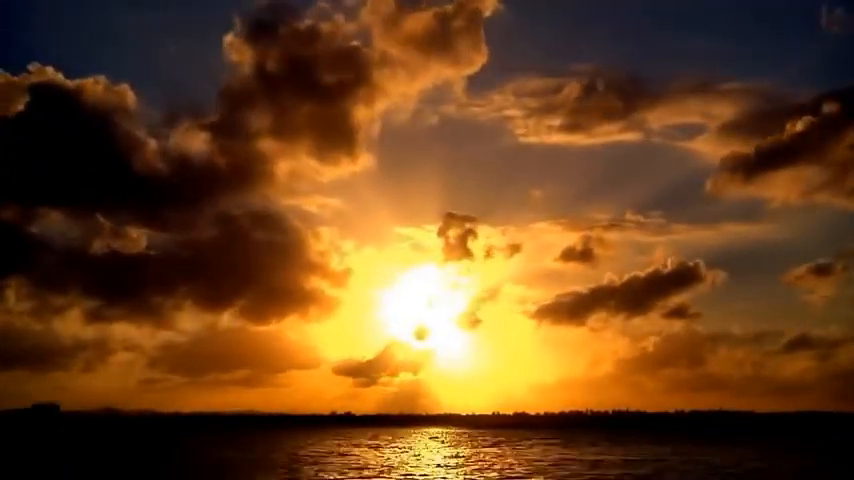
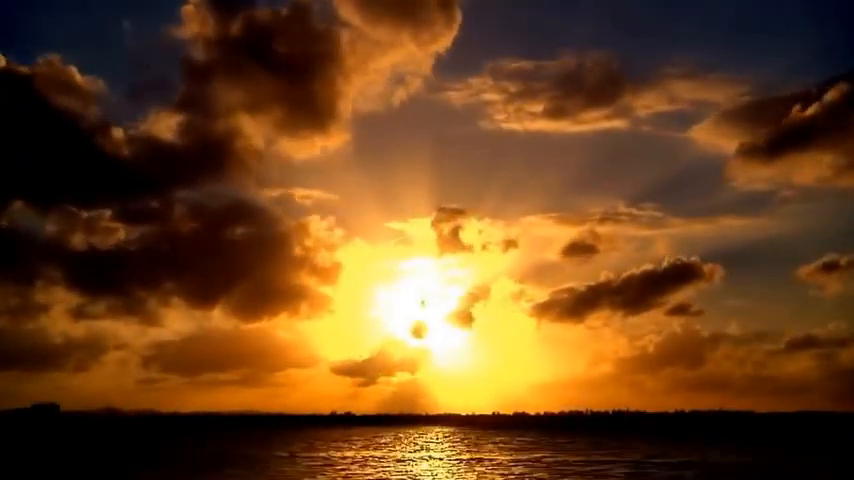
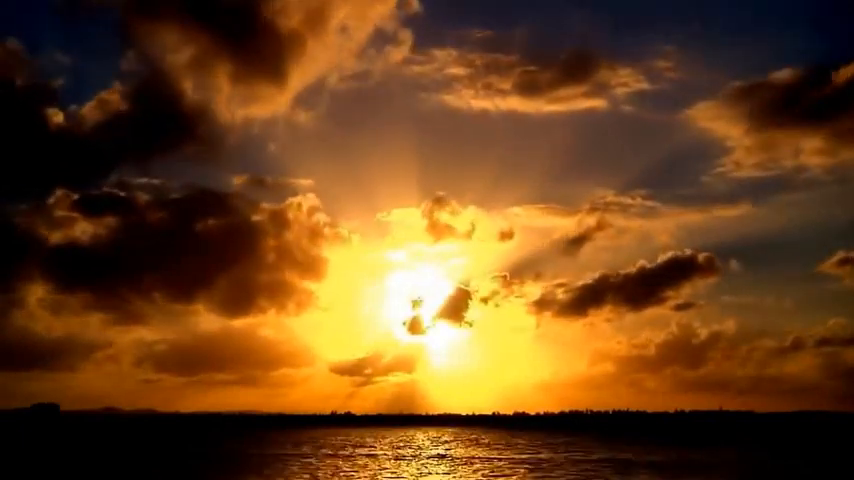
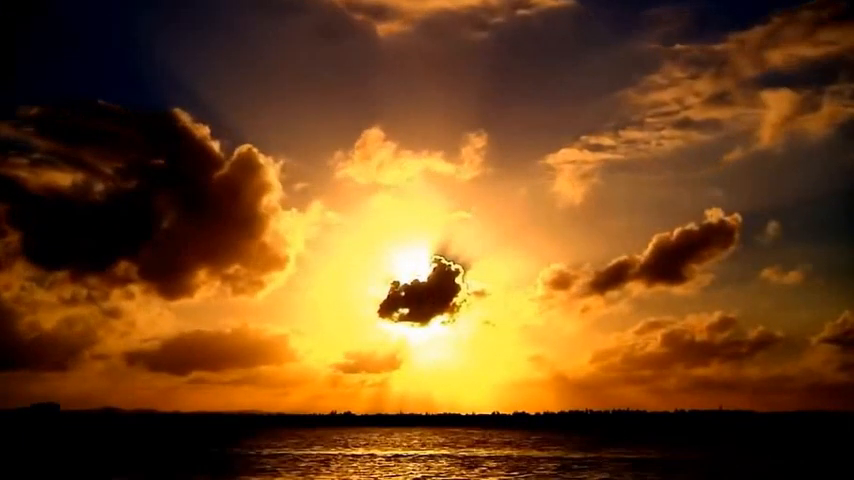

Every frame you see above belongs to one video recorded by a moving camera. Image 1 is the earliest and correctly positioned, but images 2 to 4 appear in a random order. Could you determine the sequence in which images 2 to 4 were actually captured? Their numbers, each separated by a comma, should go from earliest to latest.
2, 3, 4
